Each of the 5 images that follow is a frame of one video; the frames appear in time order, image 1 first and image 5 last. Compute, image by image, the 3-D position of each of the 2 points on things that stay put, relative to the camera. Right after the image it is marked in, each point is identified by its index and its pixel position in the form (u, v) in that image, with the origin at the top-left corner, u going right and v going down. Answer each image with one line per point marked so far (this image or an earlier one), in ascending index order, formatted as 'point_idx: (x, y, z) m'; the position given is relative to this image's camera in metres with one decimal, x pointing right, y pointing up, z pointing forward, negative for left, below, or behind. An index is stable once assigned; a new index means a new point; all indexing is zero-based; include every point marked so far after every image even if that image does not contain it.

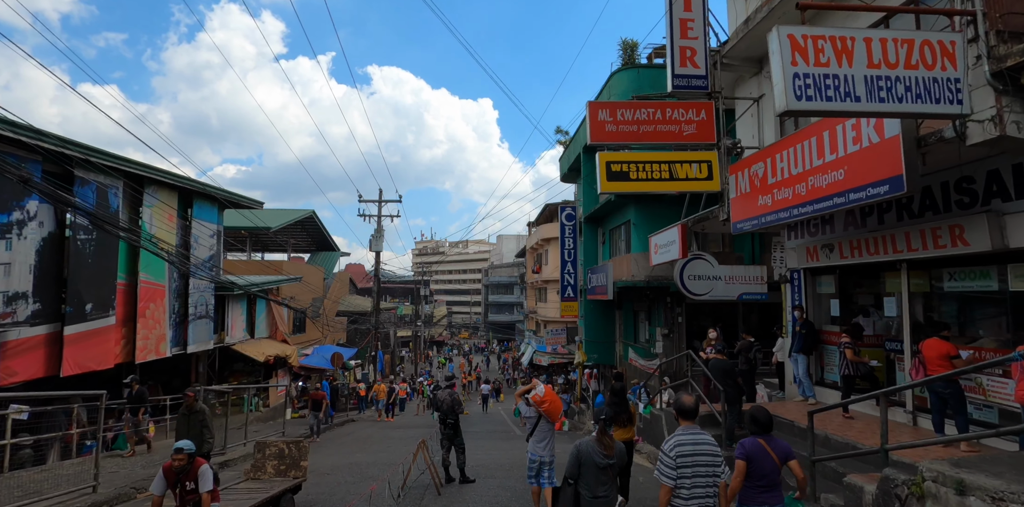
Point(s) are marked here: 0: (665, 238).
0: (+3.7, +0.4, +13.1) m
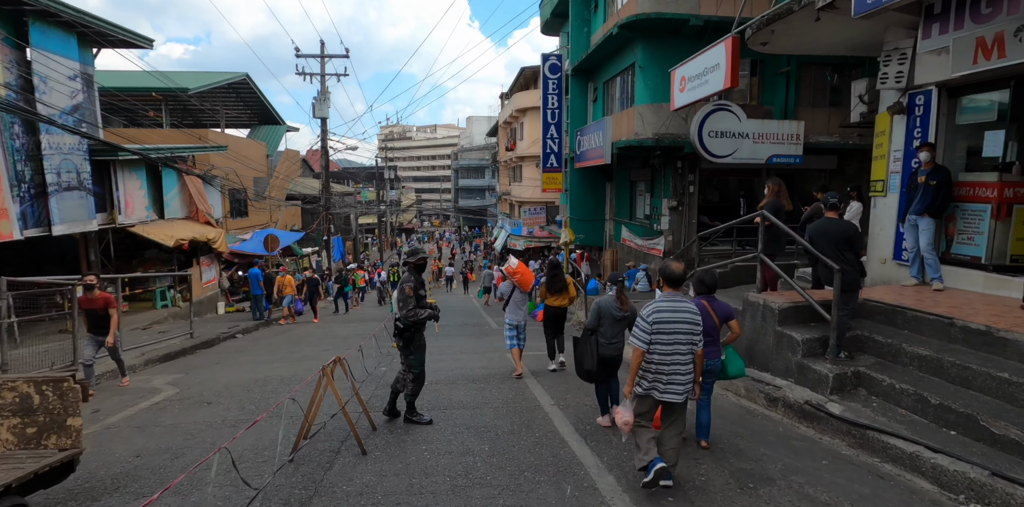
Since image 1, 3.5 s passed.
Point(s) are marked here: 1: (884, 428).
0: (+3.2, +3.3, +9.3) m
1: (+2.8, -1.3, +4.1) m
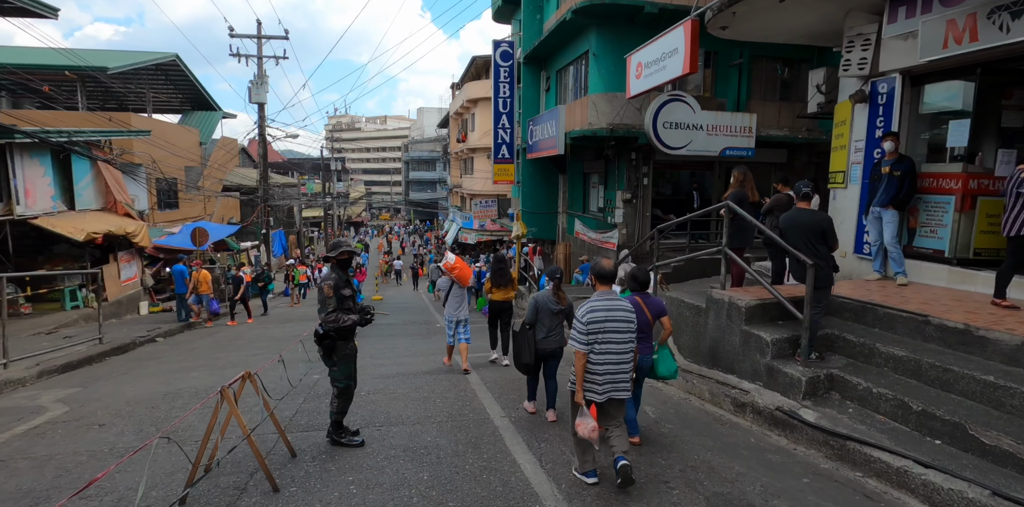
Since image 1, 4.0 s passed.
0: (+2.4, +3.4, +8.9) m
1: (+2.5, -1.3, +3.8) m
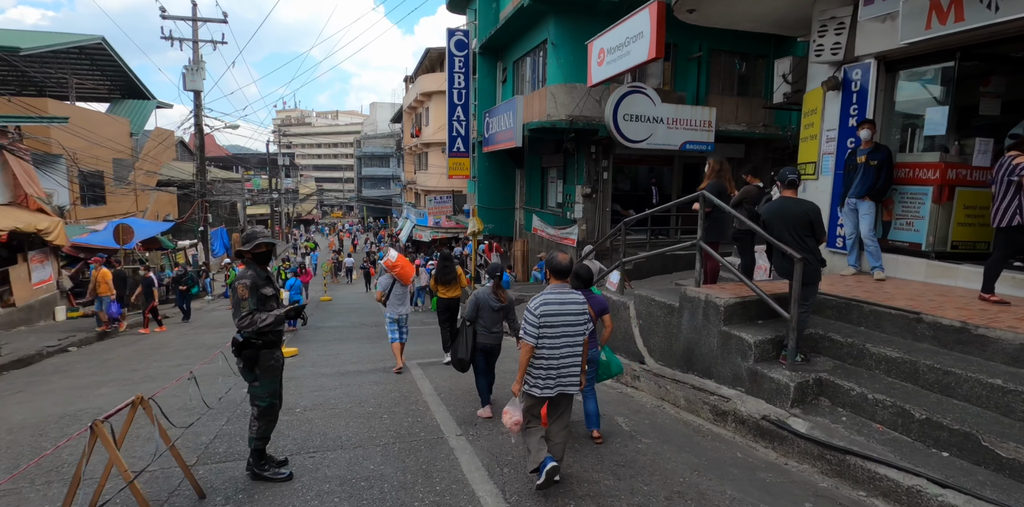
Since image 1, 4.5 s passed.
0: (+1.7, +3.4, +8.5) m
1: (+2.2, -1.2, +3.4) m
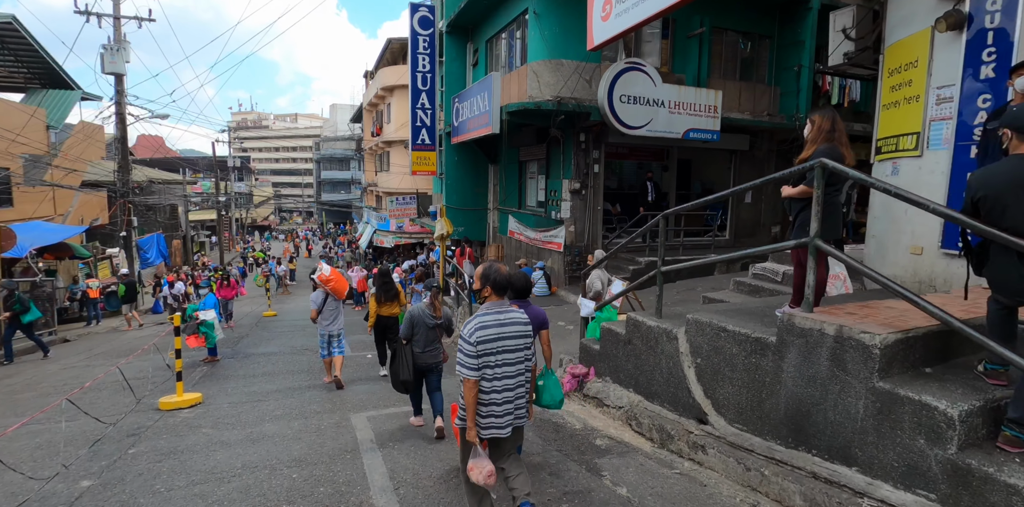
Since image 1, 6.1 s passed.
0: (+1.5, +3.4, +6.6) m
1: (+2.4, -1.3, +1.5) m
